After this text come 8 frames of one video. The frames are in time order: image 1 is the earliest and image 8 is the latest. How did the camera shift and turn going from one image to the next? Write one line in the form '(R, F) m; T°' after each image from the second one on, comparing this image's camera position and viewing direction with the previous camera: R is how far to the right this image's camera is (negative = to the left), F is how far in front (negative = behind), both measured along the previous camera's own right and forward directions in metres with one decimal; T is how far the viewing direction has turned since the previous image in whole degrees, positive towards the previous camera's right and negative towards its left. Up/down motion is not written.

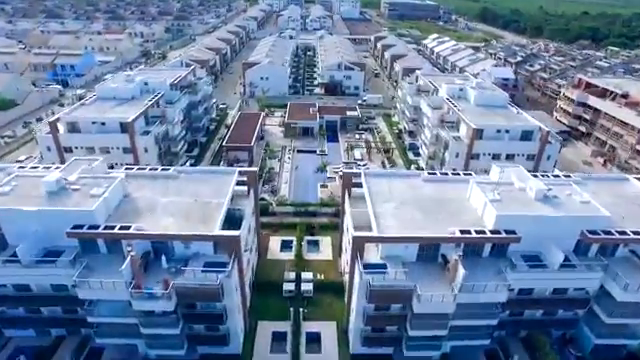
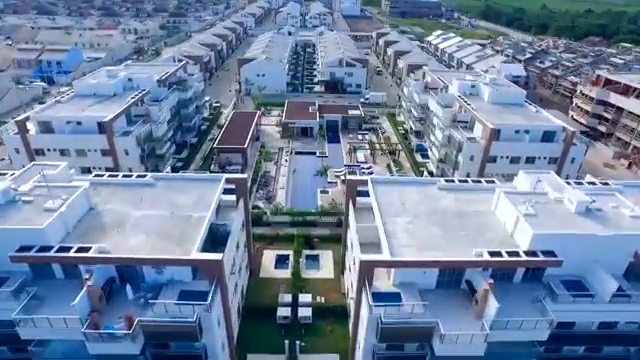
(0.0, +6.2) m; 0°
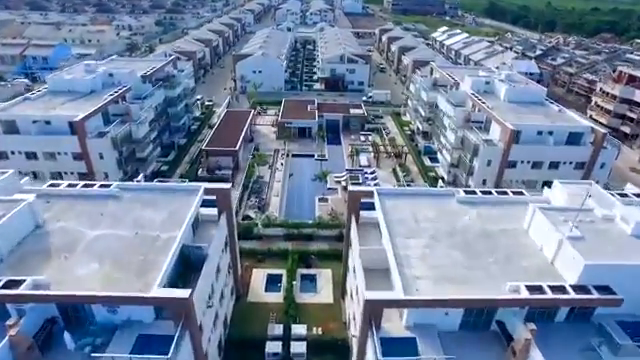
(+0.4, +6.2) m; 0°
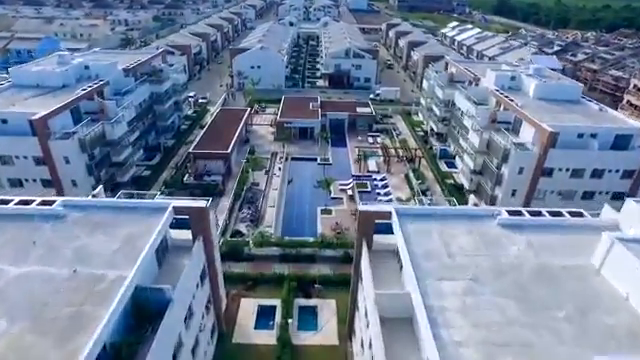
(0.0, +7.4) m; 0°
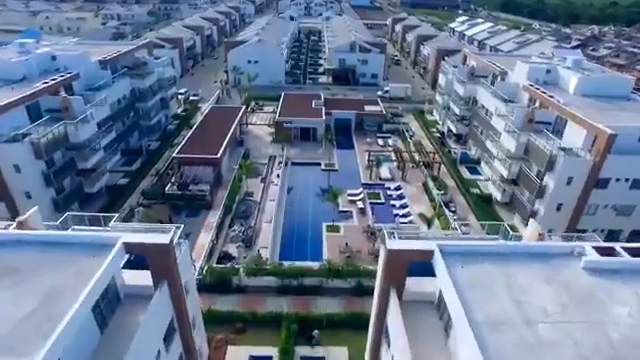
(-0.5, +7.7) m; 0°
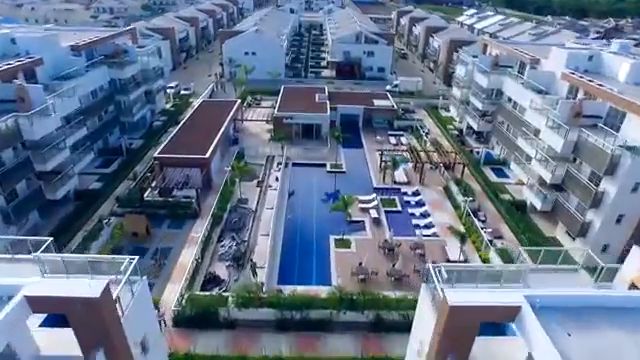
(-0.6, +6.9) m; 0°
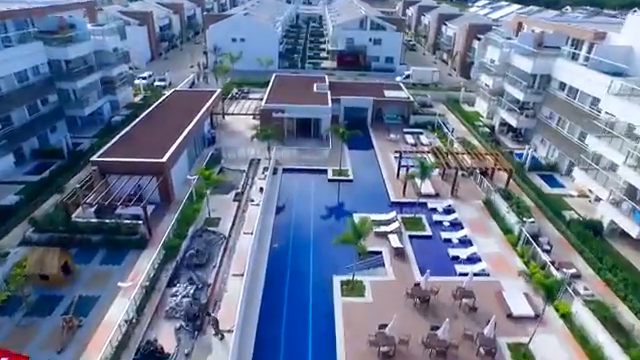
(0.0, +11.1) m; 0°
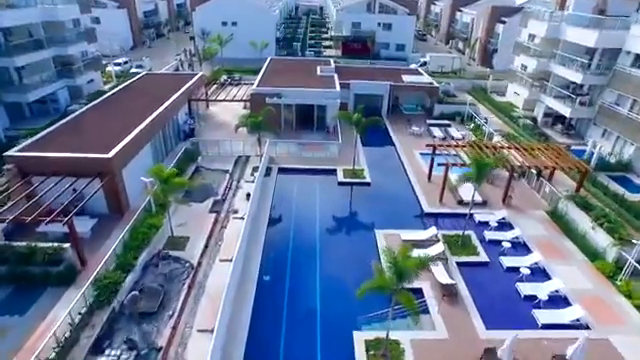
(-0.5, +8.8) m; 0°
